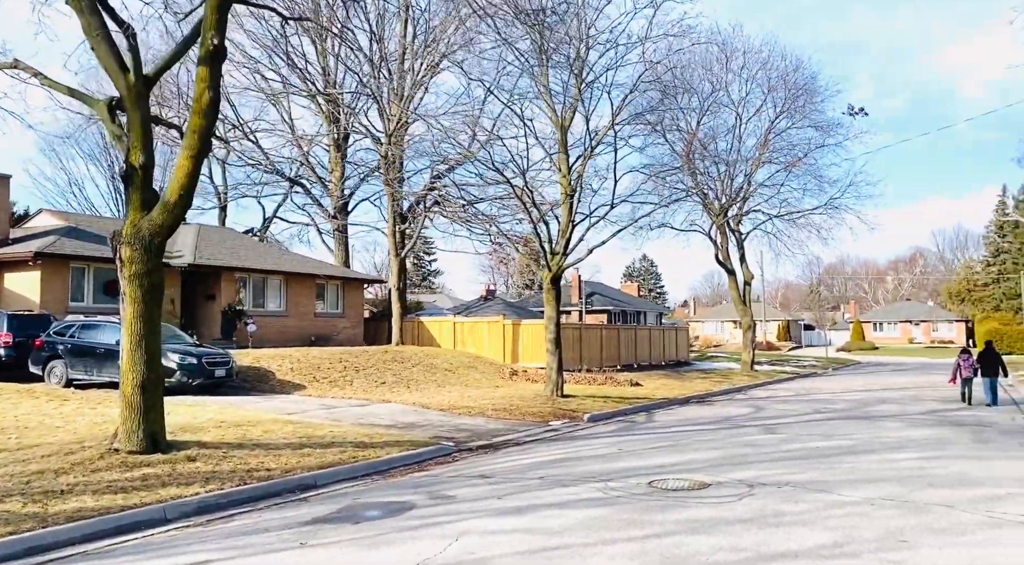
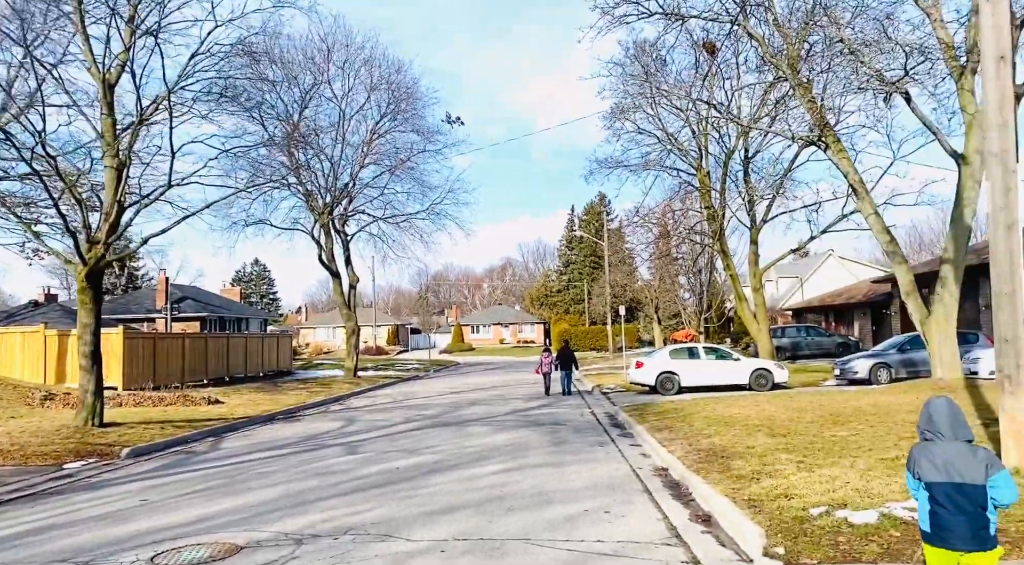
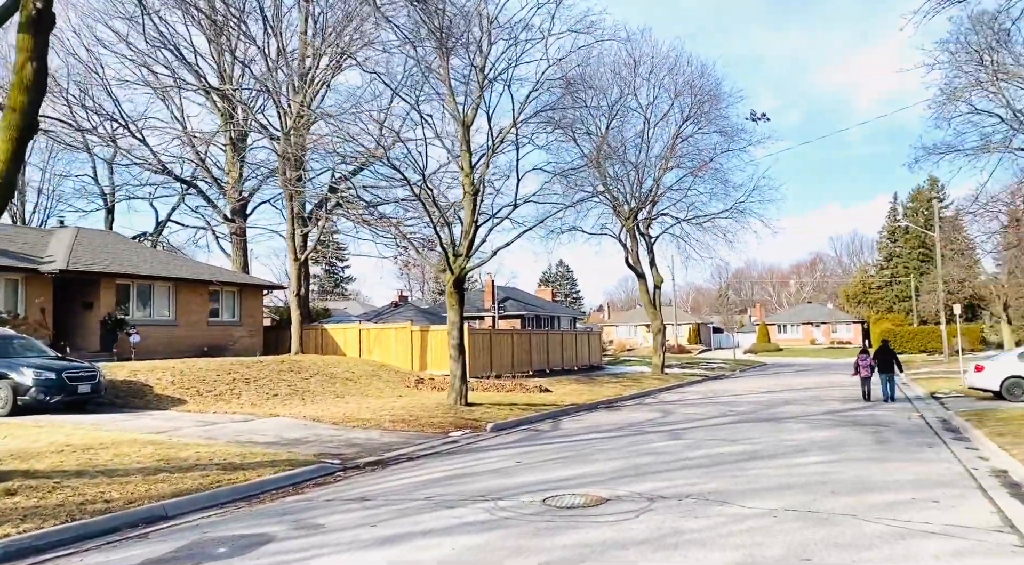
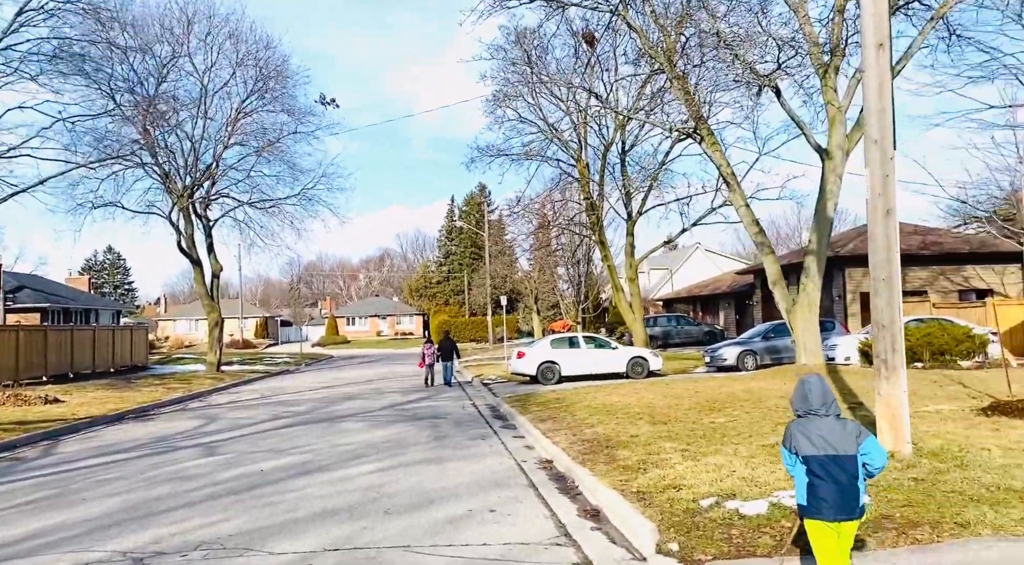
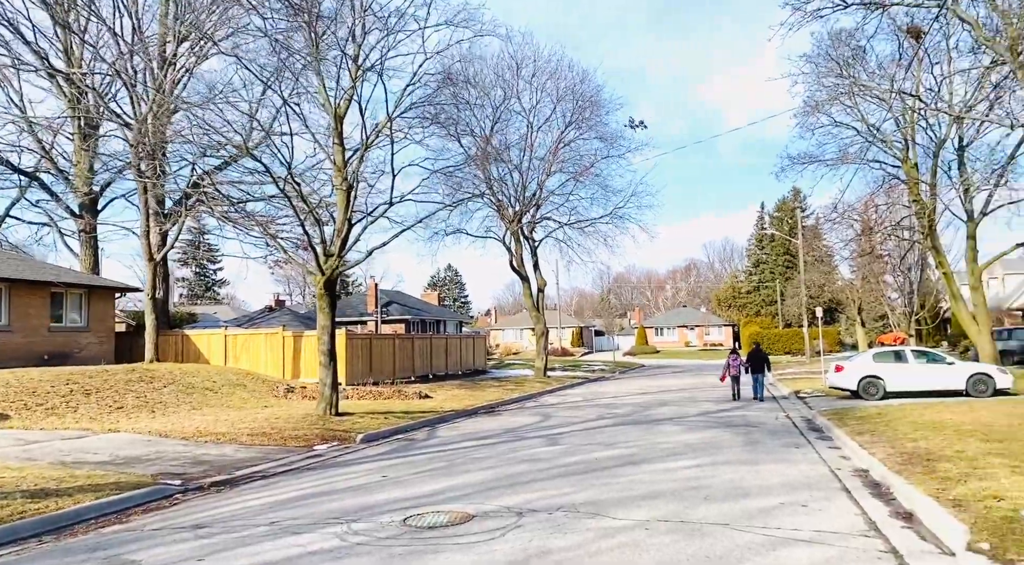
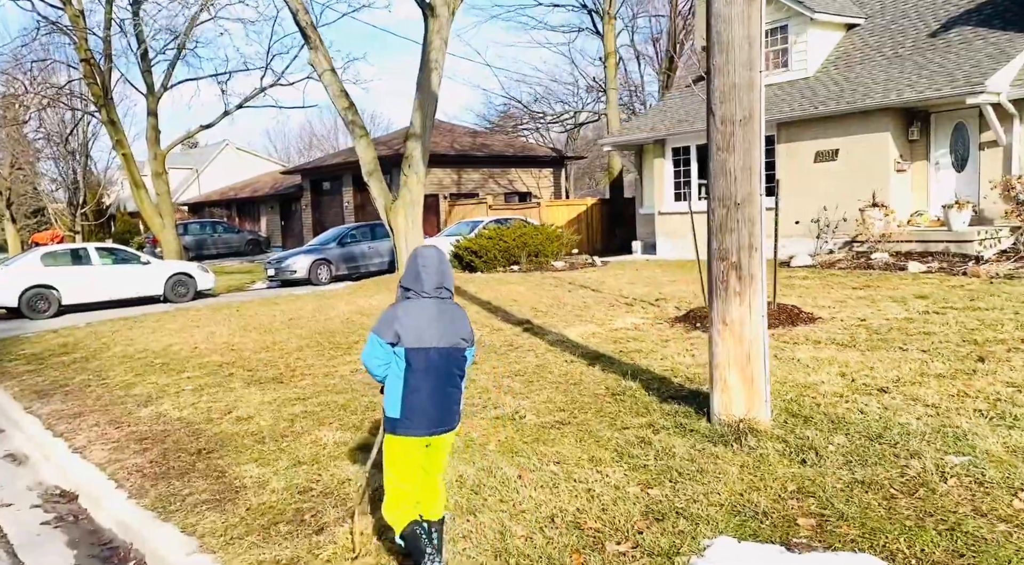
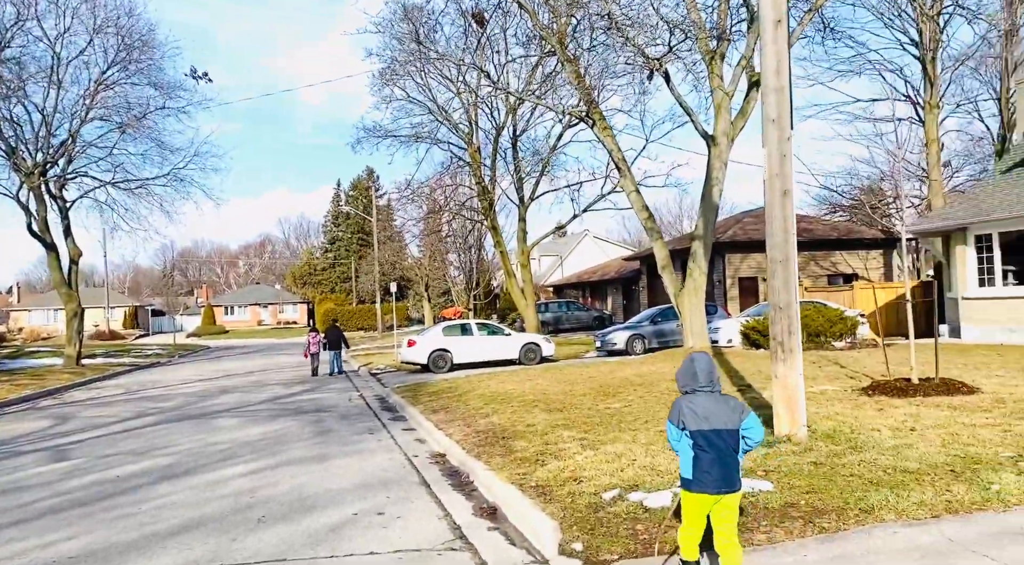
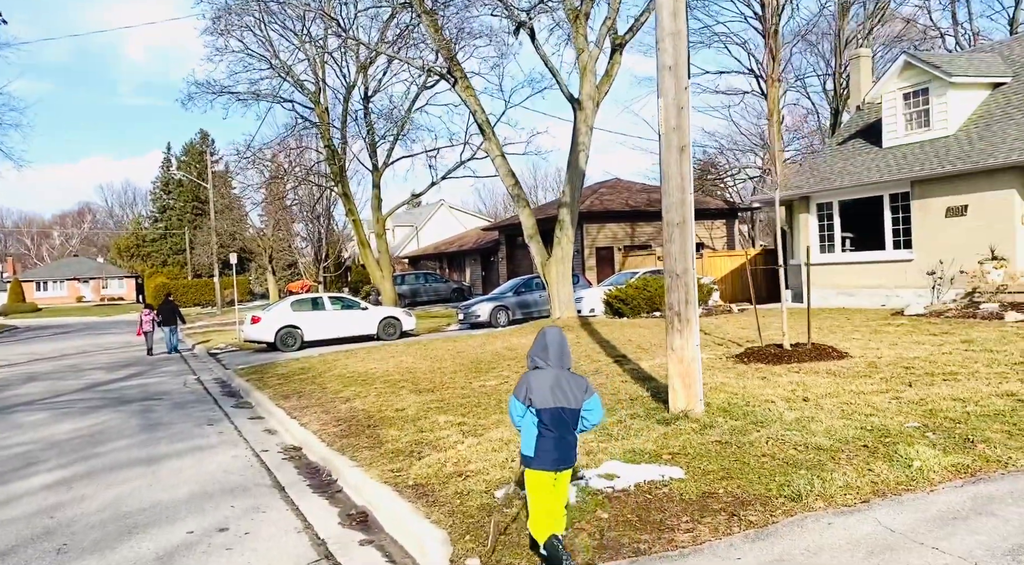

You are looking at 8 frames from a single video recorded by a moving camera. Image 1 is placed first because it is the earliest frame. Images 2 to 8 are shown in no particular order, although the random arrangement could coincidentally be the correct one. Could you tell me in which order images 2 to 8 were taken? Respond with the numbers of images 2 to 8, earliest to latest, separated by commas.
3, 5, 2, 4, 7, 8, 6
